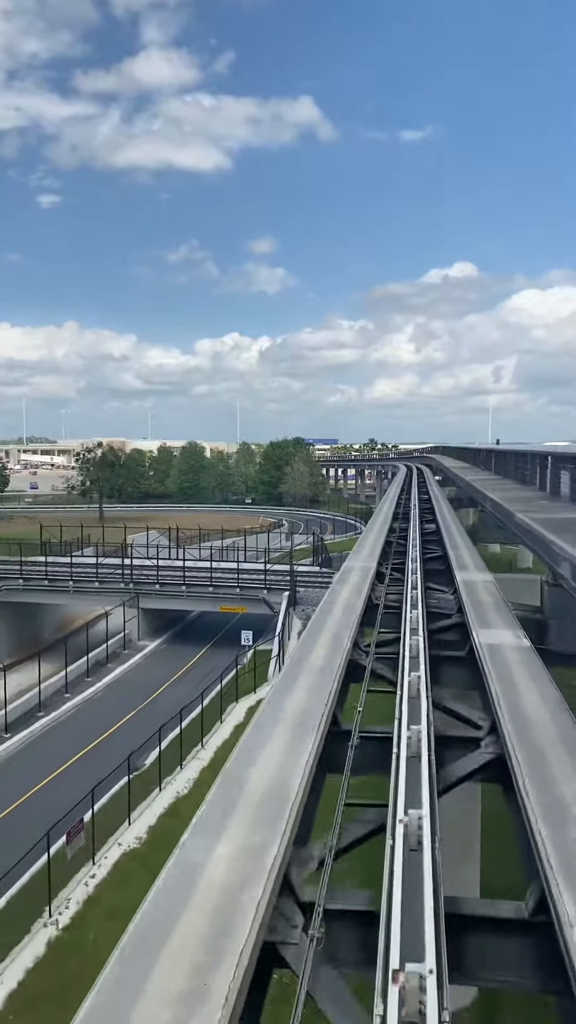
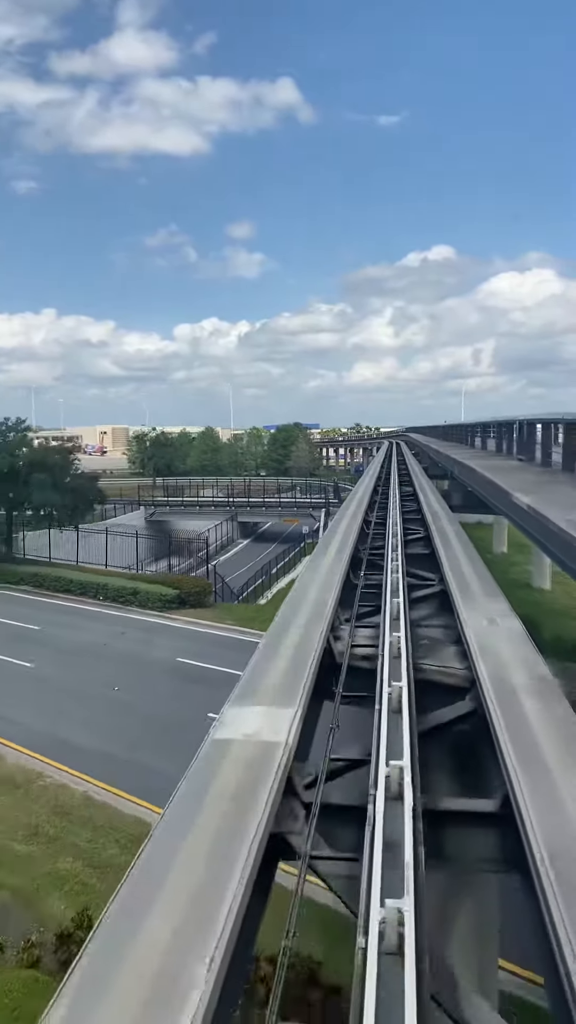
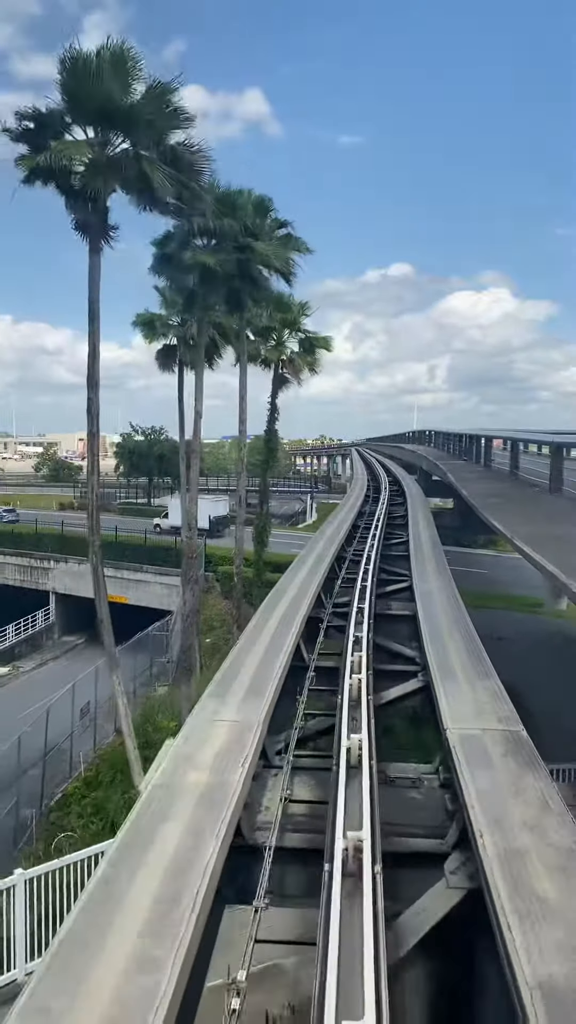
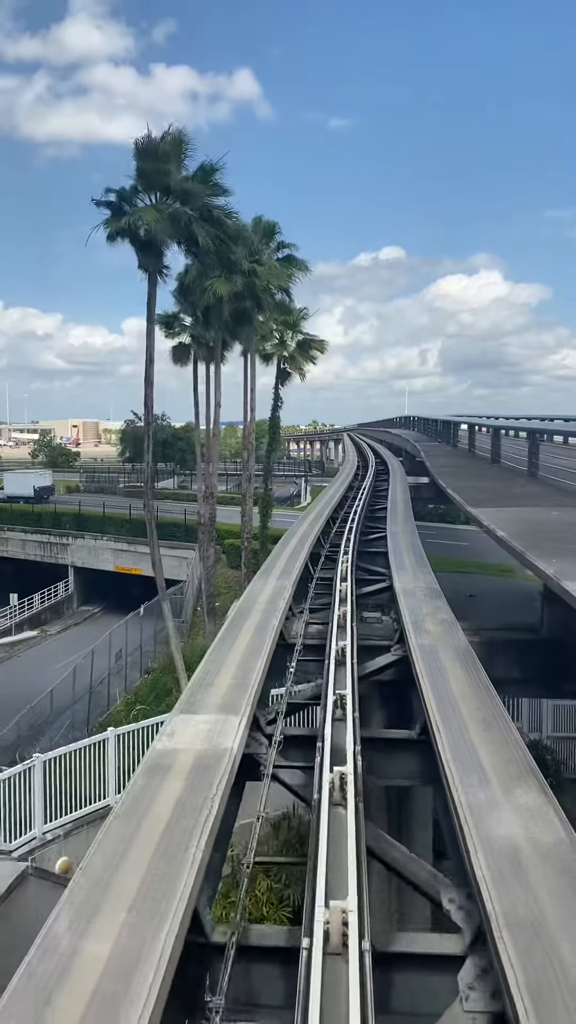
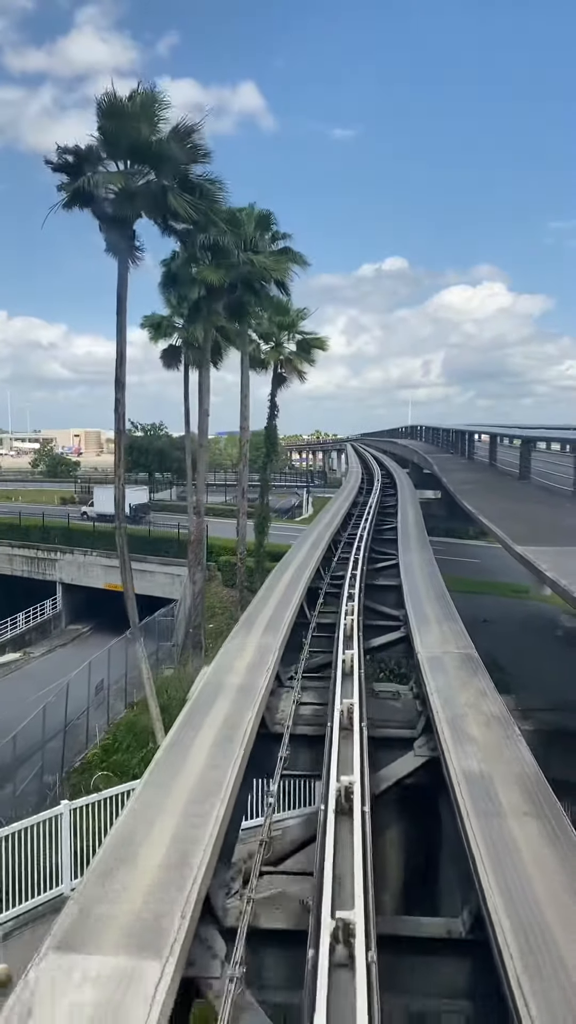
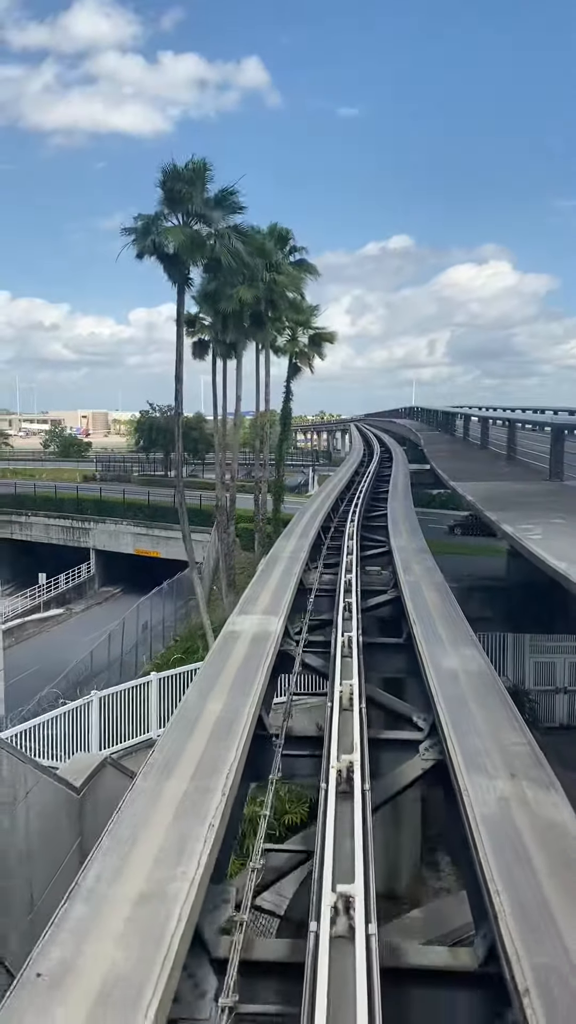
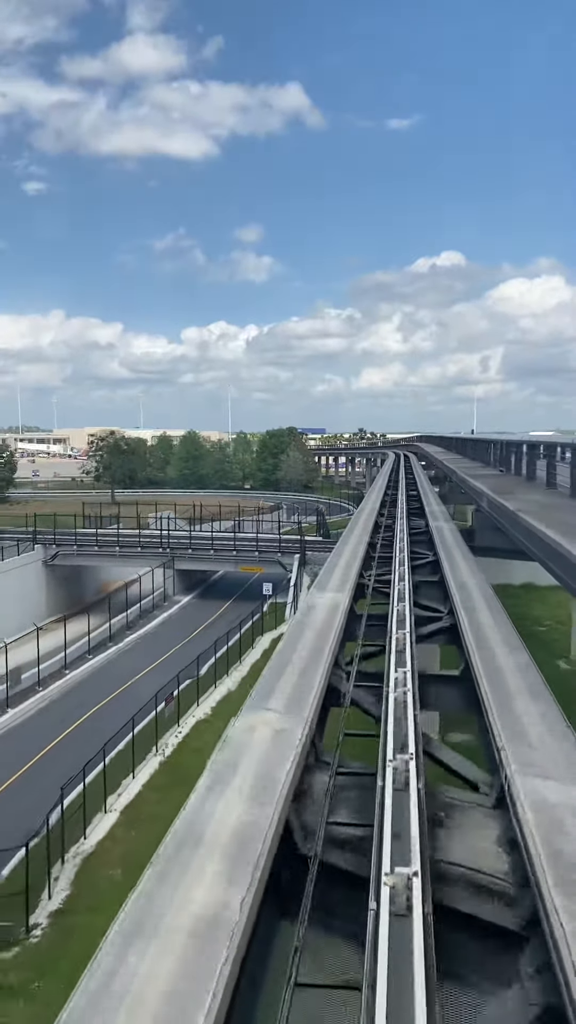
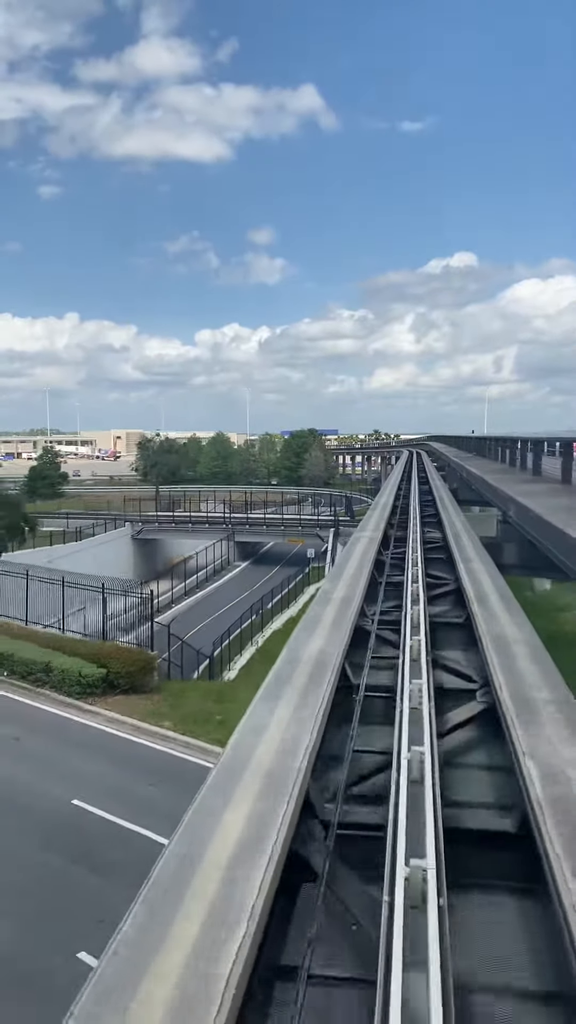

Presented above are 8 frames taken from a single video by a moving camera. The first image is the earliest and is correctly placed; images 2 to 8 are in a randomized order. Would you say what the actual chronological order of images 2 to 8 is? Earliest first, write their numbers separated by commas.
7, 8, 2, 3, 5, 4, 6
